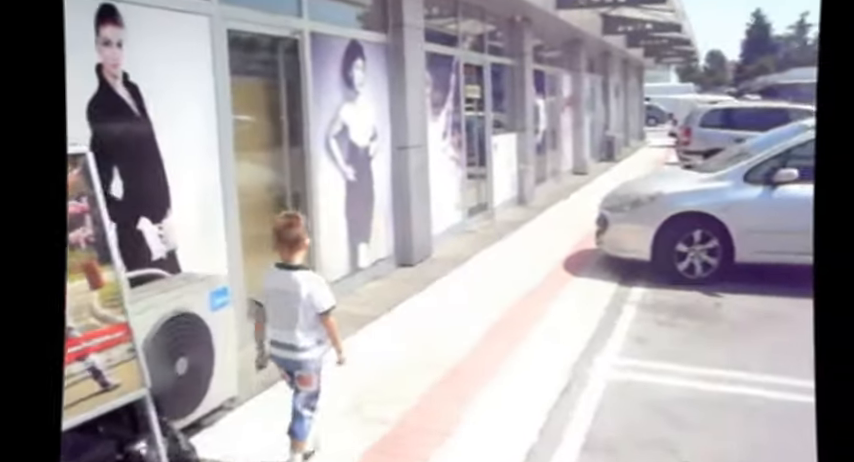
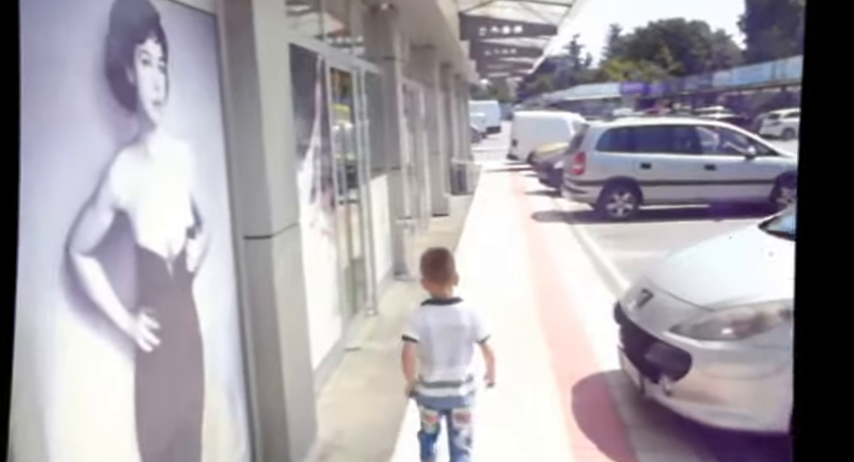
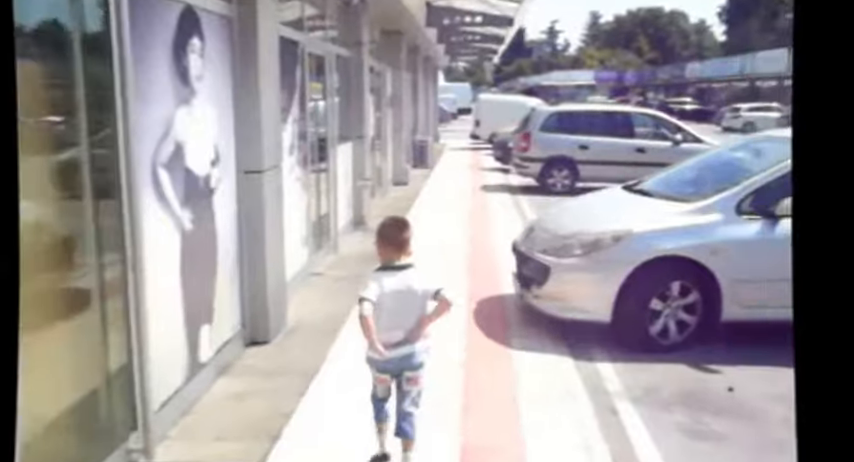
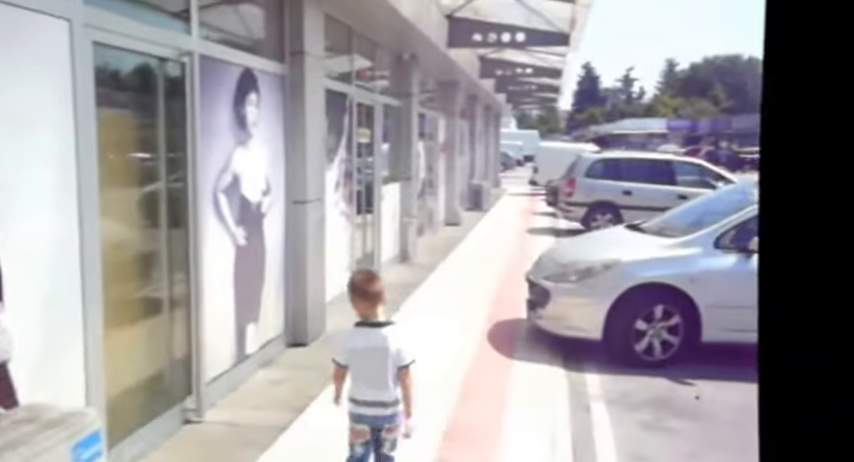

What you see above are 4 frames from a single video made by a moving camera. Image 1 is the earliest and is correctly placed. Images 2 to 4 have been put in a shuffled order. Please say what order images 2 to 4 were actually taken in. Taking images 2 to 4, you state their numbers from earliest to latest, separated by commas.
4, 3, 2
